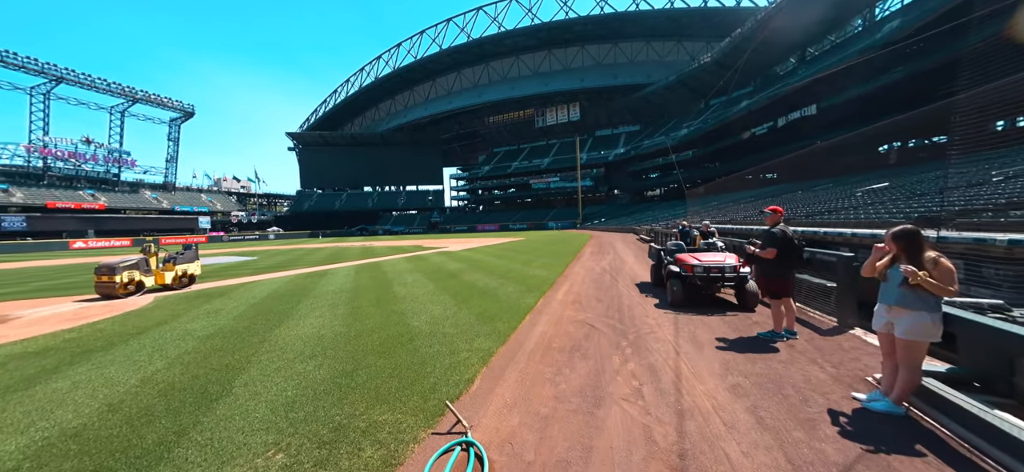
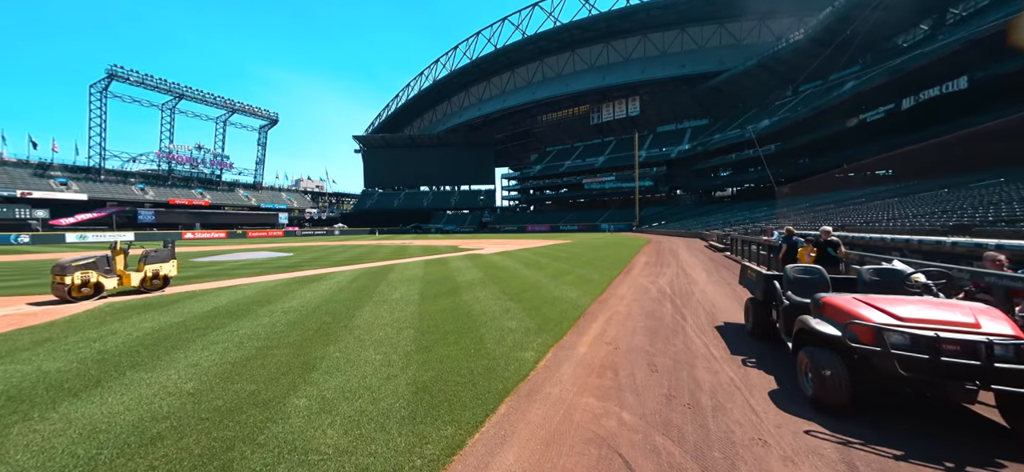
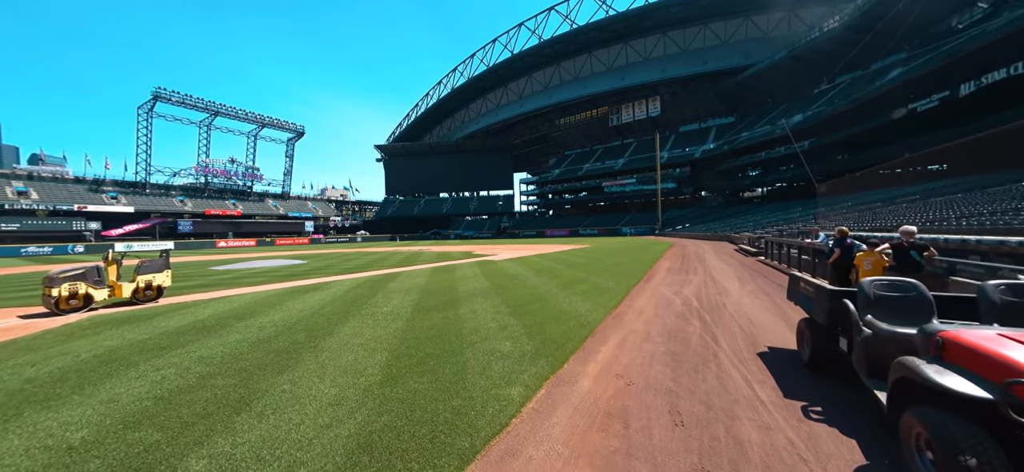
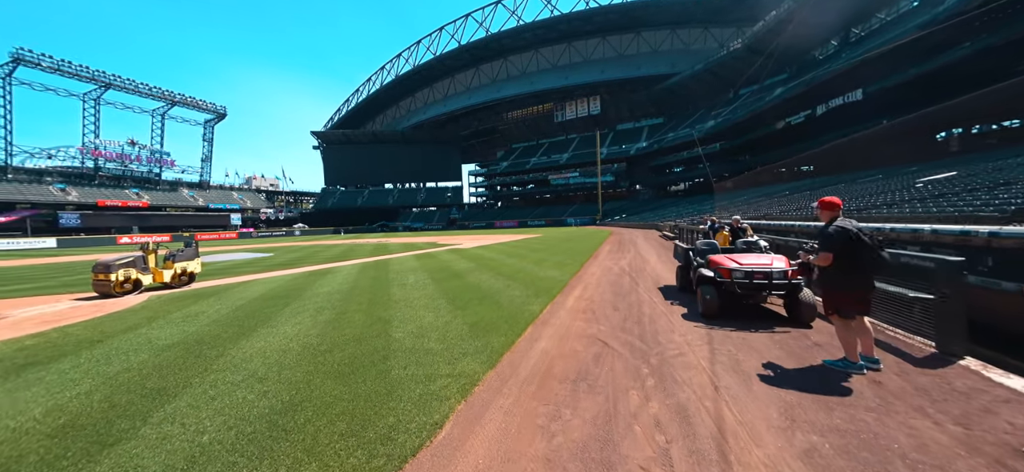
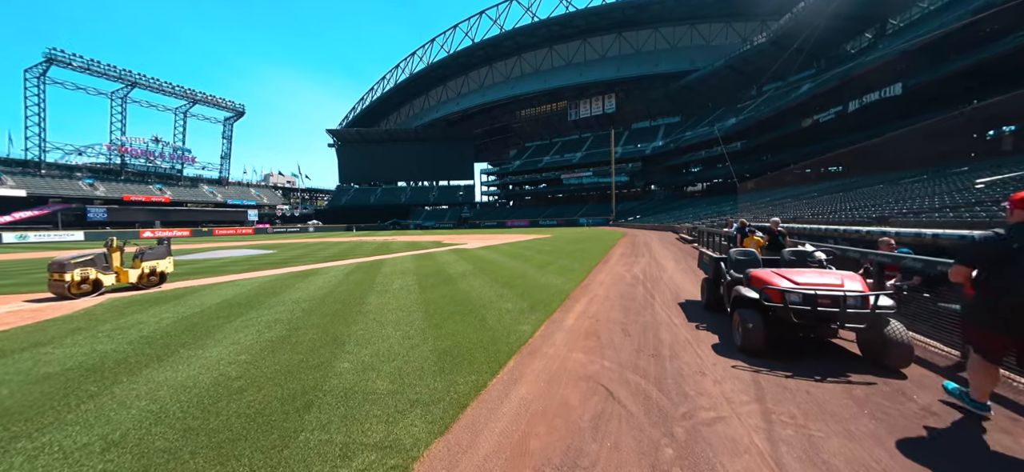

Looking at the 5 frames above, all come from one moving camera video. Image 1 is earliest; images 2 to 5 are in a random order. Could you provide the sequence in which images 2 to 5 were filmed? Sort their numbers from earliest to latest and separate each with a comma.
4, 5, 2, 3
